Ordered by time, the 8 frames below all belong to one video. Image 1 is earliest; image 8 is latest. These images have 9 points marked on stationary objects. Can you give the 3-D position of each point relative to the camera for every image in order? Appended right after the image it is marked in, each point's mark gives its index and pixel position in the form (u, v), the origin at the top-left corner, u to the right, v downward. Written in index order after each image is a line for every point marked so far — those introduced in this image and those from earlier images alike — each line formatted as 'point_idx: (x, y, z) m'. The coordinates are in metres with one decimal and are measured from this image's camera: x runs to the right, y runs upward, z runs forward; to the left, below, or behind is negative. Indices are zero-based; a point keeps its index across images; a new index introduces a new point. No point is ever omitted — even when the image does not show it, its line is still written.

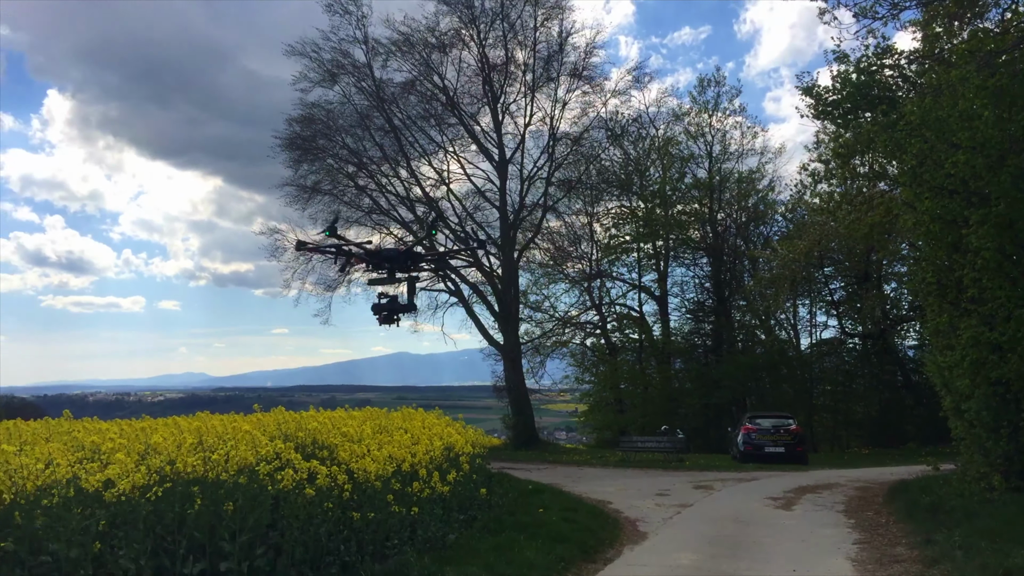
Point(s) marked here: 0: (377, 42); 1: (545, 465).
0: (-3.2, +5.9, +19.8) m
1: (+0.6, -3.2, +15.0) m
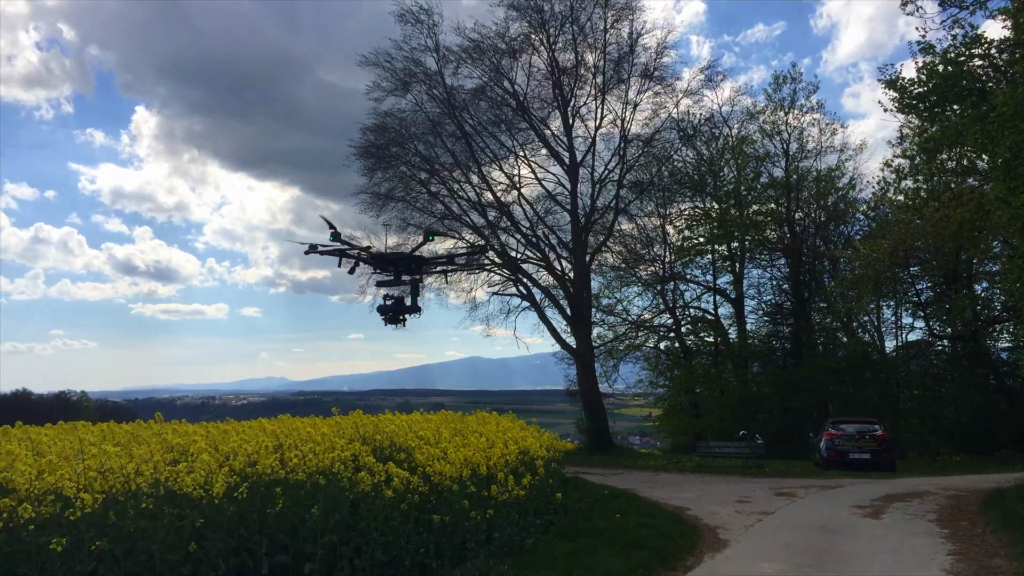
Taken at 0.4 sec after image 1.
0: (-1.5, +5.7, +20.0) m
1: (+1.9, -3.3, +14.9) m
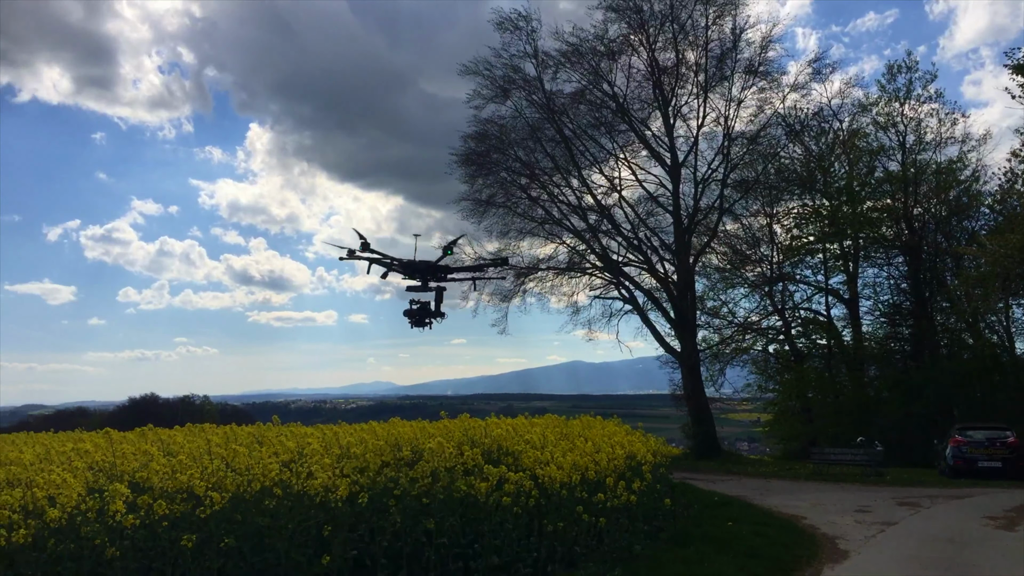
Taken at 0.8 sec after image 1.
0: (+0.8, +5.6, +20.0) m
1: (+3.8, -3.3, +14.5) m
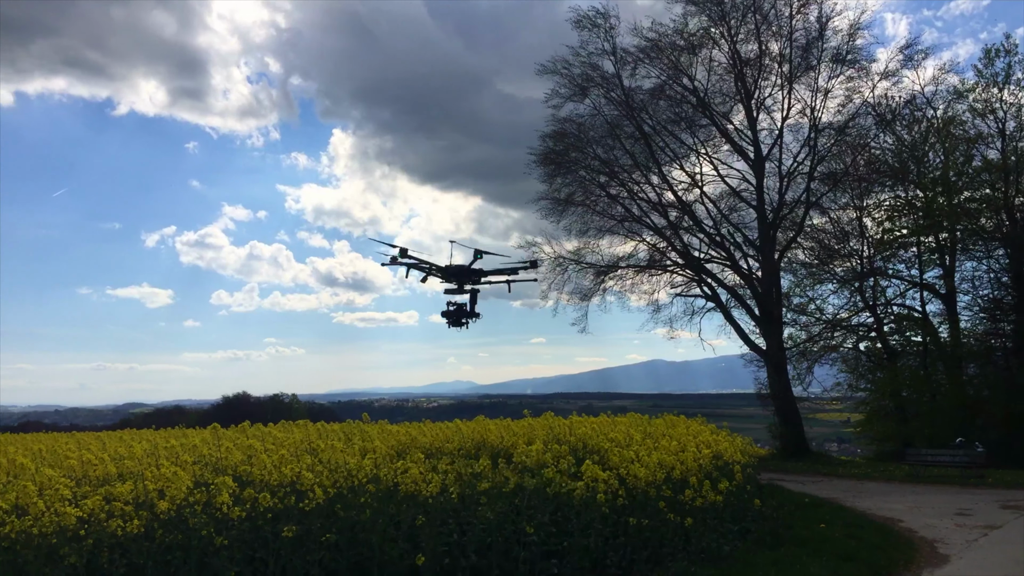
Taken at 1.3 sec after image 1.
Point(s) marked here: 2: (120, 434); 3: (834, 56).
0: (+2.7, +5.7, +19.9) m
1: (+5.2, -3.2, +14.1) m
2: (-5.3, -2.0, +11.3) m
3: (+7.4, +5.3, +18.9) m
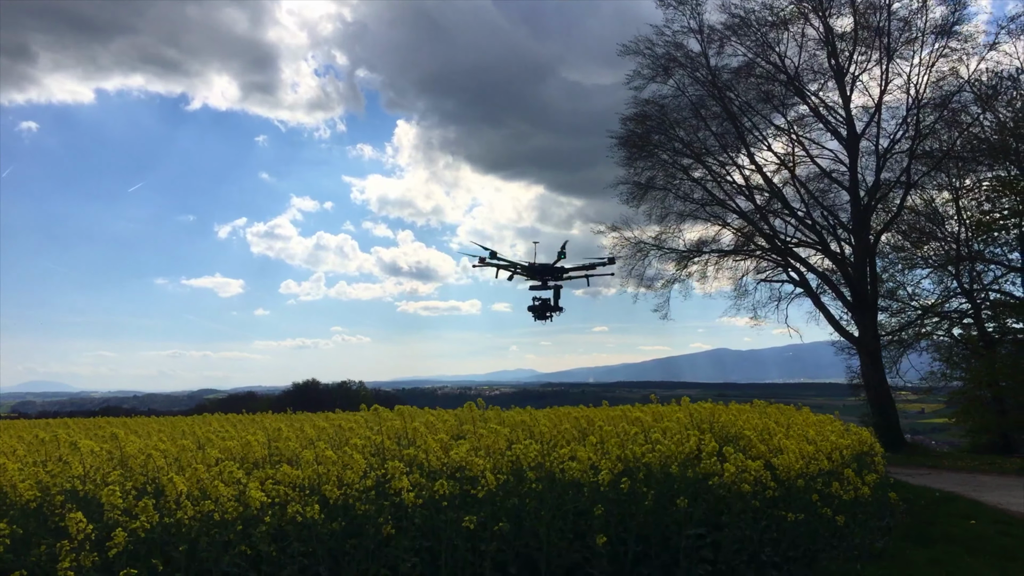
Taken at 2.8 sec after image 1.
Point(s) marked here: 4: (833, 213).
0: (+4.6, +6.0, +19.3) m
1: (+6.7, -3.0, +13.4) m
2: (-4.0, -1.8, +11.4) m
3: (+9.2, +5.6, +17.9) m
4: (+7.4, +1.7, +19.2) m
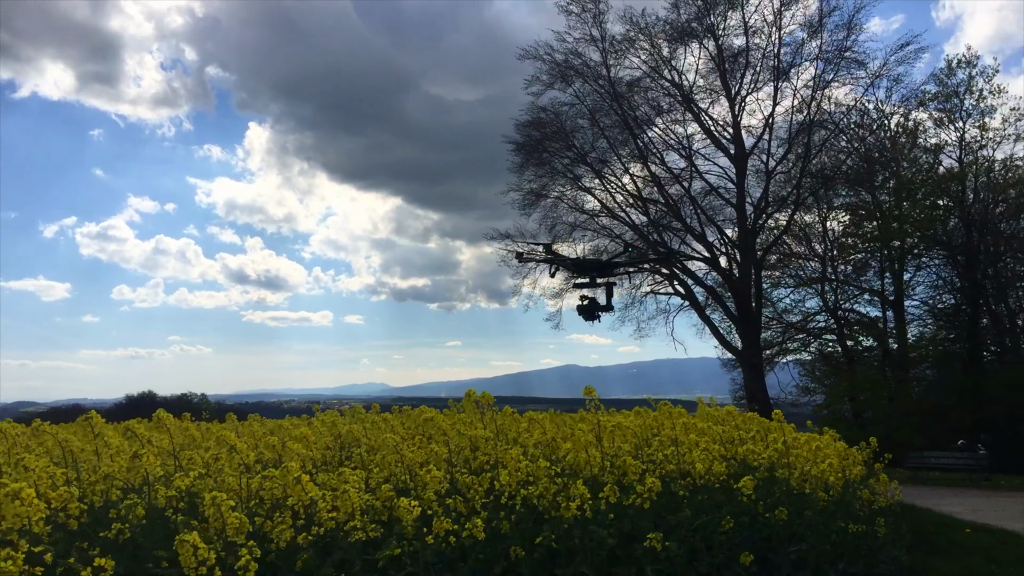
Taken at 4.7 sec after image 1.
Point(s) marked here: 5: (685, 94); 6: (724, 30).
0: (+2.3, +5.8, +19.3) m
1: (+5.1, -3.2, +13.7) m
2: (-5.0, -1.7, +9.9) m
3: (+7.0, +5.3, +18.7) m
4: (+4.9, +1.4, +19.6) m
5: (+4.1, +4.6, +19.6) m
6: (+4.9, +6.0, +19.2) m
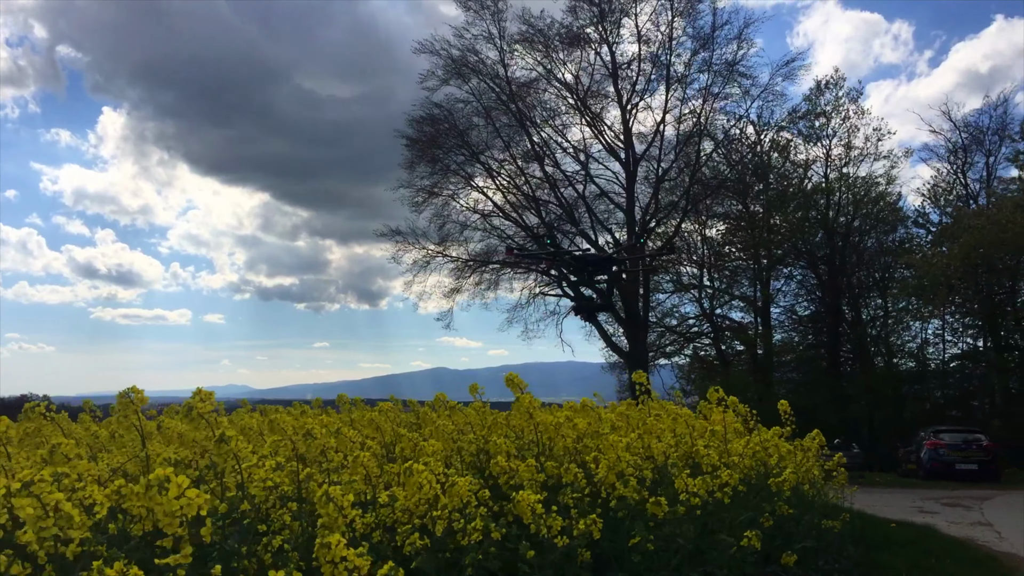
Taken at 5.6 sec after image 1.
0: (-0.1, +5.8, +19.2) m
1: (+3.4, -3.2, +14.0) m
2: (-6.0, -1.5, +8.7) m
3: (+4.6, +5.2, +19.4) m
4: (+2.4, +1.3, +19.9) m
5: (+1.6, +4.5, +19.8) m
6: (+2.5, +5.9, +19.5) m
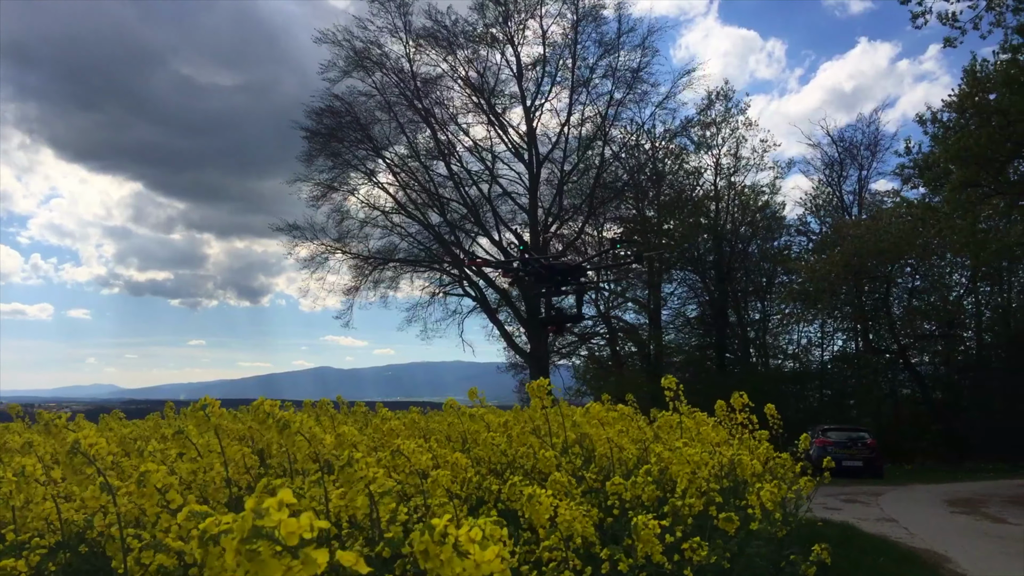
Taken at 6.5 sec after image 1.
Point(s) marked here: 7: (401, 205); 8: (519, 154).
0: (-2.2, +5.8, +18.8) m
1: (+1.8, -3.3, +14.2) m
2: (-6.7, -1.4, +7.7) m
3: (+2.4, +5.1, +19.7) m
4: (0.0, +1.3, +19.9) m
5: (-0.7, +4.5, +19.7) m
6: (+0.3, +5.9, +19.5) m
7: (-2.6, +2.0, +19.9) m
8: (+0.3, +3.1, +19.7) m
